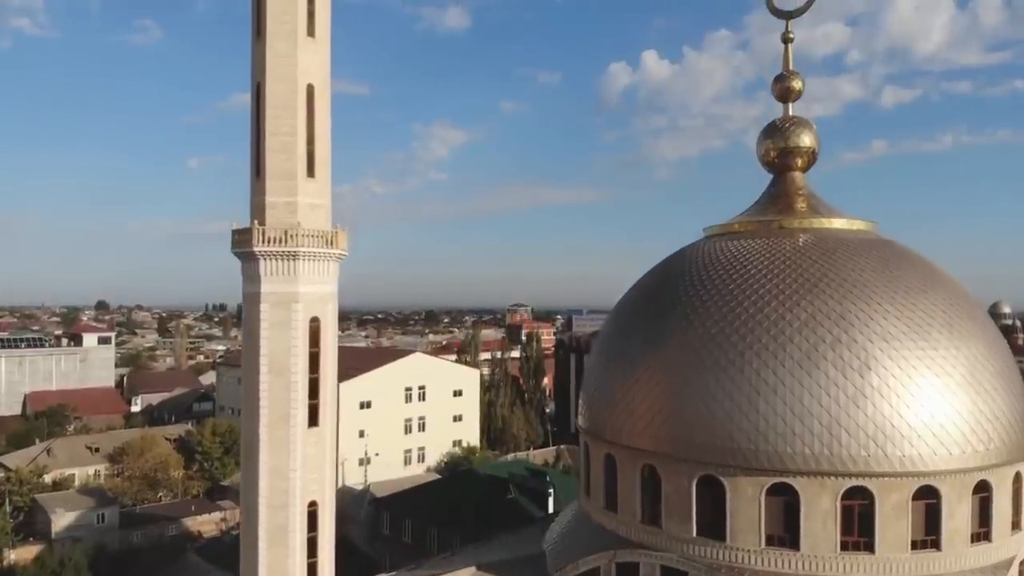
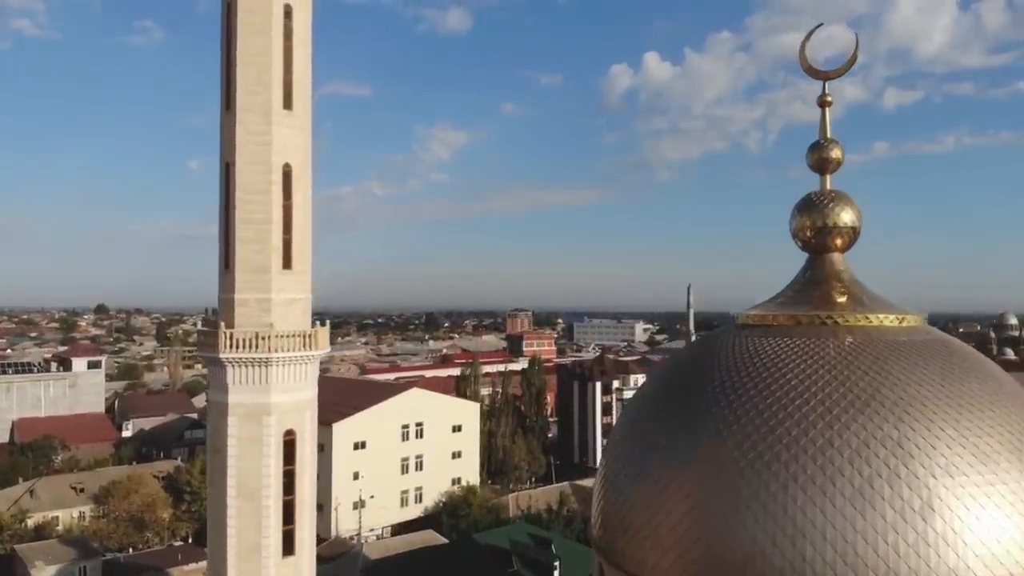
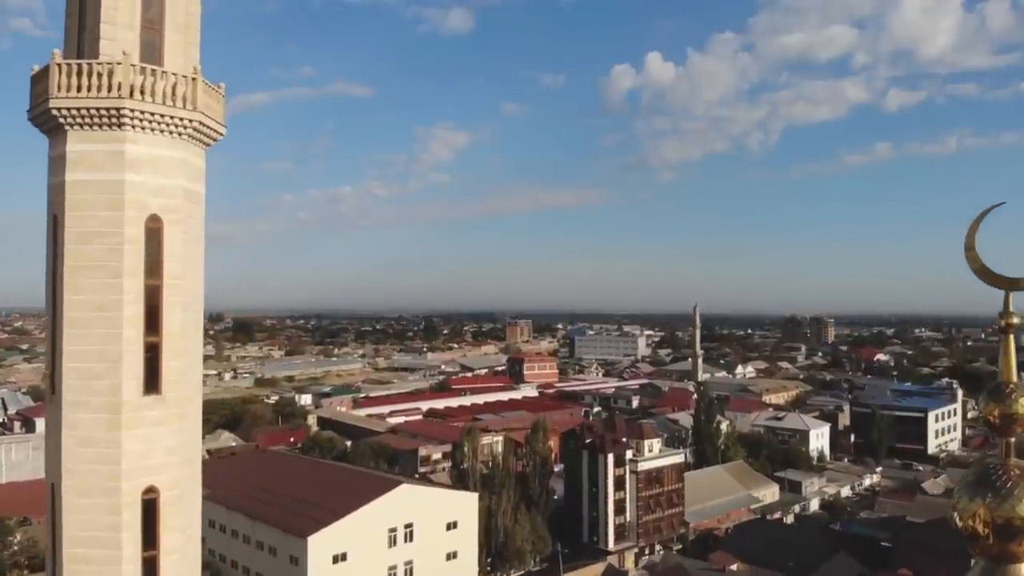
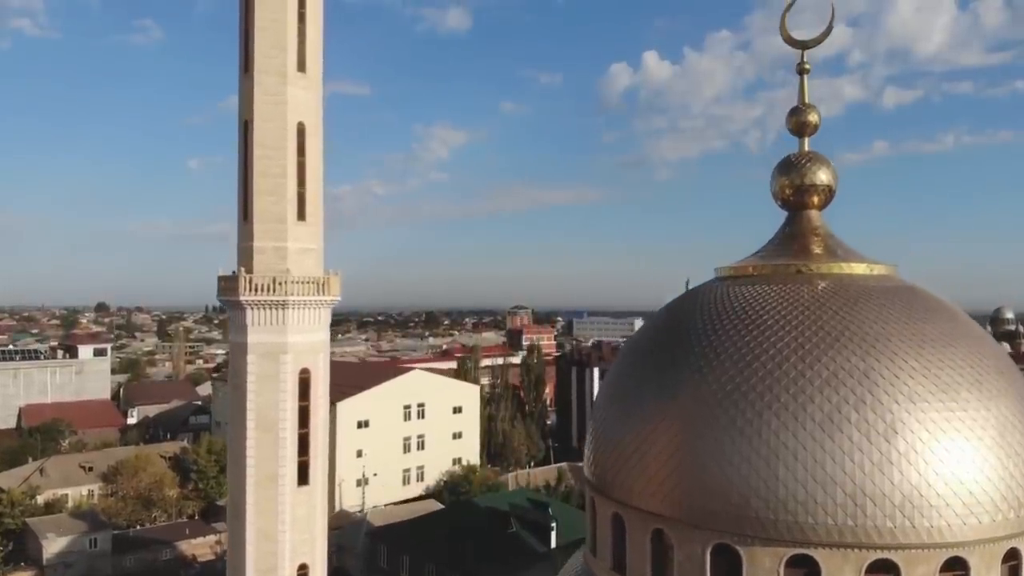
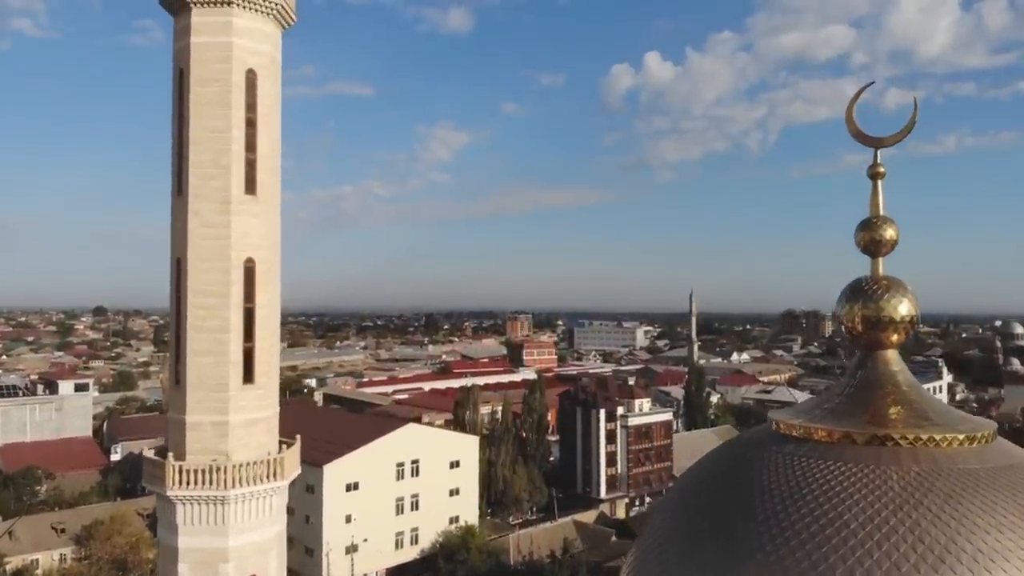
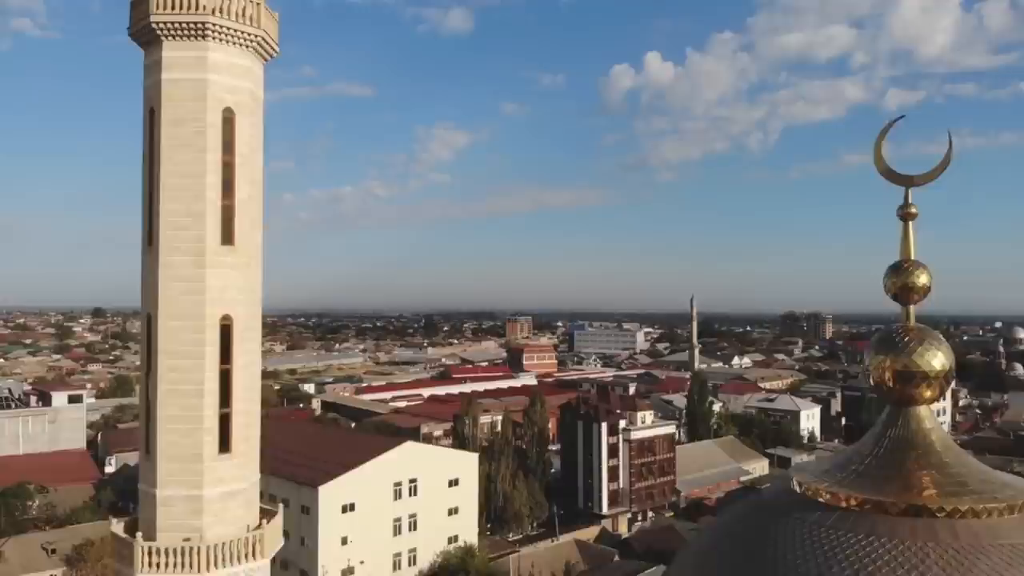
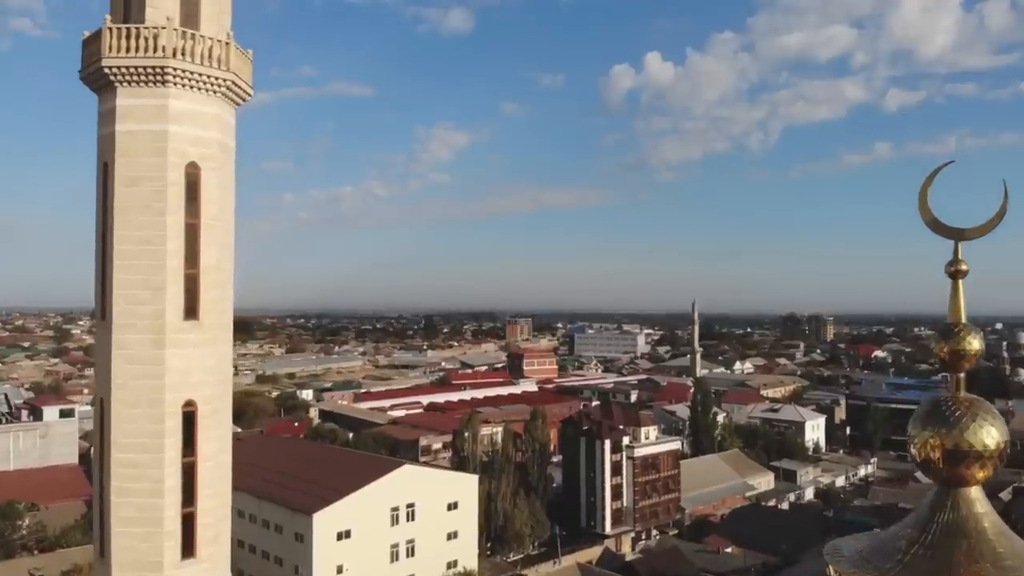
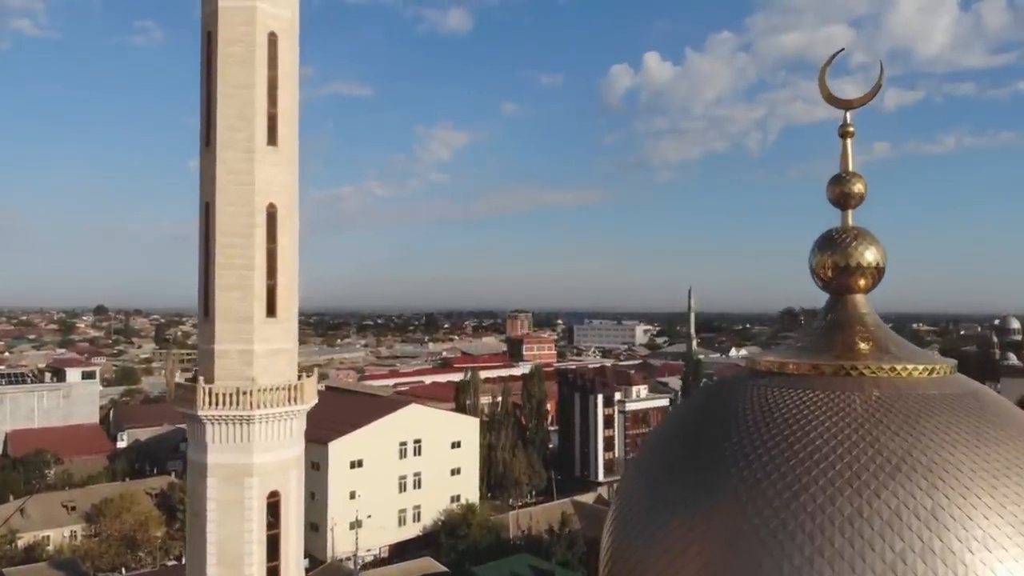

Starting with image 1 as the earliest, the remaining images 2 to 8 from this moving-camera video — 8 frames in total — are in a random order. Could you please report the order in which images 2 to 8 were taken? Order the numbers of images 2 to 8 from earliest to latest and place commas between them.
4, 2, 8, 5, 6, 7, 3
